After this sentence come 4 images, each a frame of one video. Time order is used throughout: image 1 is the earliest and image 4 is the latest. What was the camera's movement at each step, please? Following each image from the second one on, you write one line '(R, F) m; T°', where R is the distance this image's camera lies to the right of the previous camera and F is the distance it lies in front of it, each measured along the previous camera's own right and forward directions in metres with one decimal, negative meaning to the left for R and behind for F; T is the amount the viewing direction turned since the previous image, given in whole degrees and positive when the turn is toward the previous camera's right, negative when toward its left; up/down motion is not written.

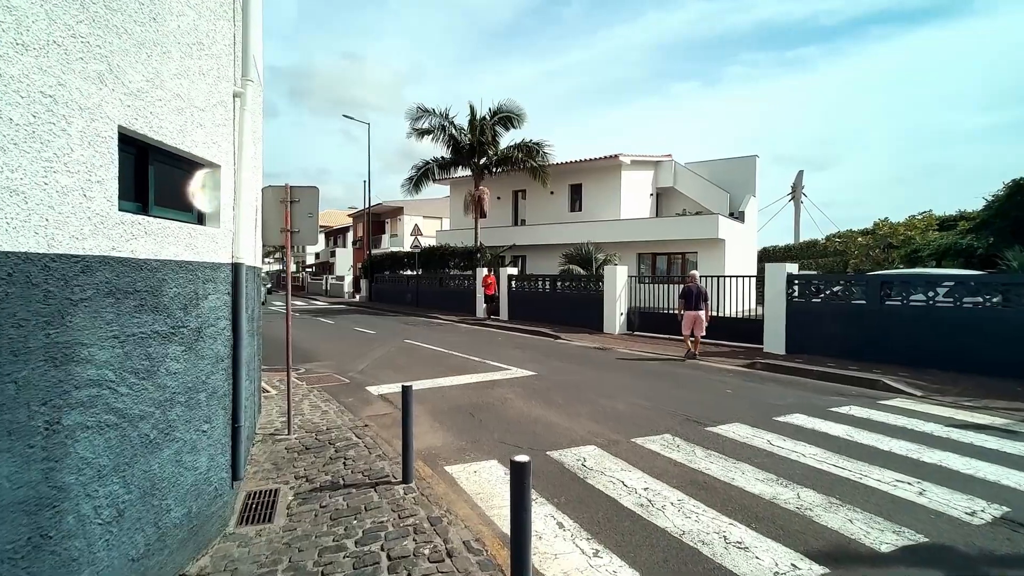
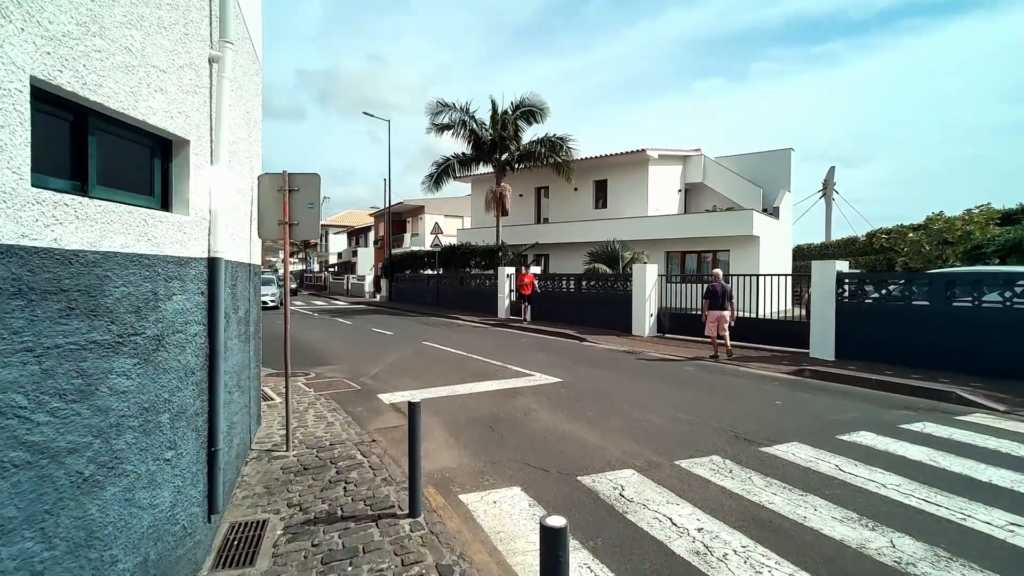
(0.0, +0.7) m; -2°
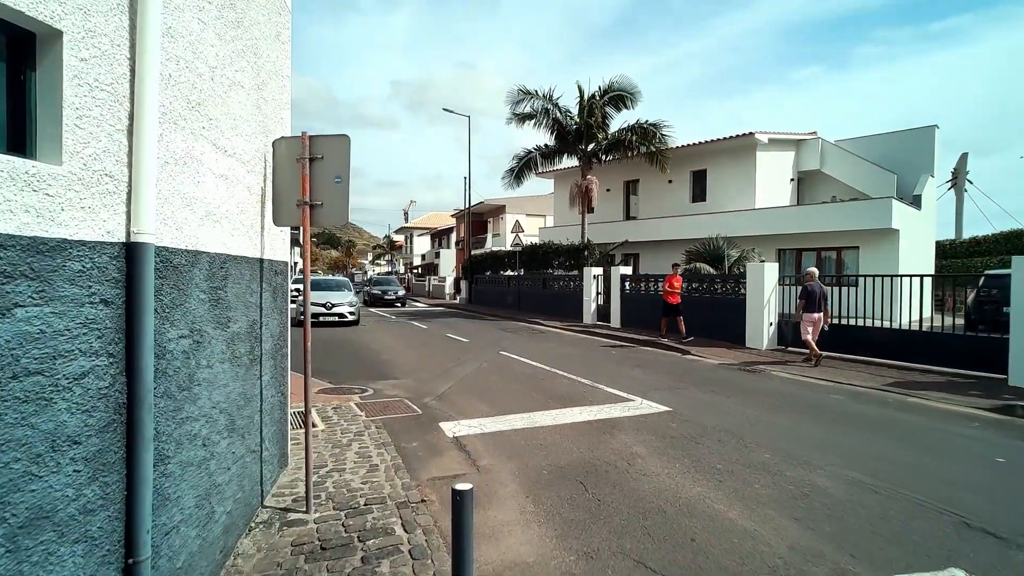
(-0.2, +1.7) m; -9°
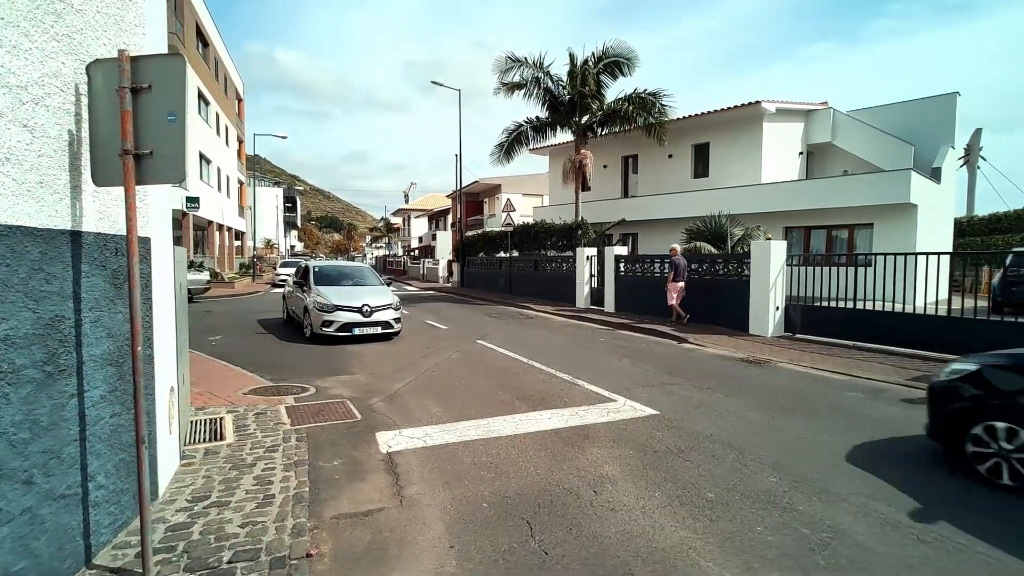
(+0.5, +1.2) m; 0°
